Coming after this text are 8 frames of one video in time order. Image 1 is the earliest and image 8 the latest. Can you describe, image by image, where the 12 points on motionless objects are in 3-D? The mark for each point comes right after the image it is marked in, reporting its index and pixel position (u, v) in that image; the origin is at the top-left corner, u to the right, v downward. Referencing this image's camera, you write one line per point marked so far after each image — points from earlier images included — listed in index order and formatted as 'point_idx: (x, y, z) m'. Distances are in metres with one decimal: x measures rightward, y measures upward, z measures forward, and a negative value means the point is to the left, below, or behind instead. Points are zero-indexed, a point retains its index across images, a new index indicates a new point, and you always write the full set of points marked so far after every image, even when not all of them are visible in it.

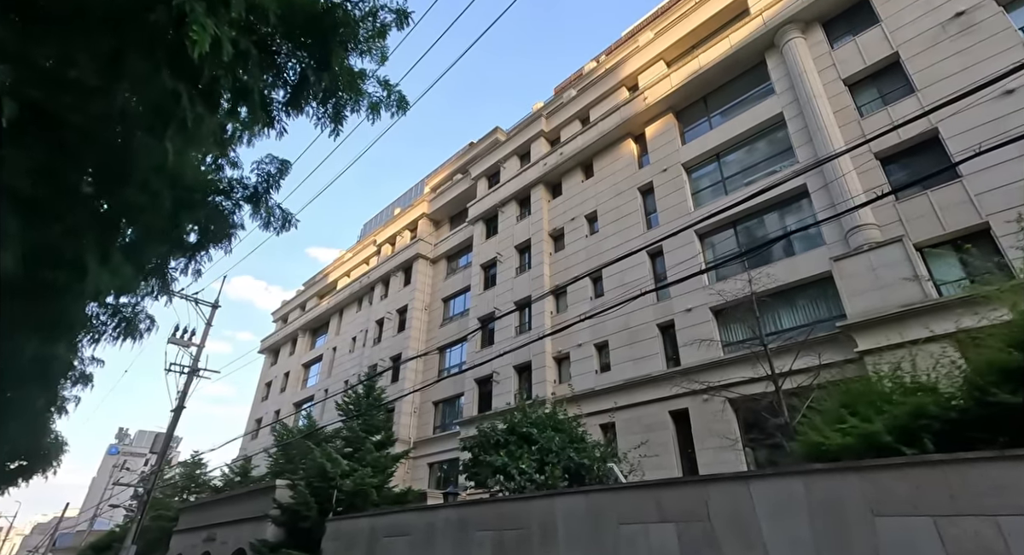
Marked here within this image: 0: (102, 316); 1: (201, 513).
0: (-9.0, -1.0, +11.8) m
1: (-10.6, -8.0, +18.0) m
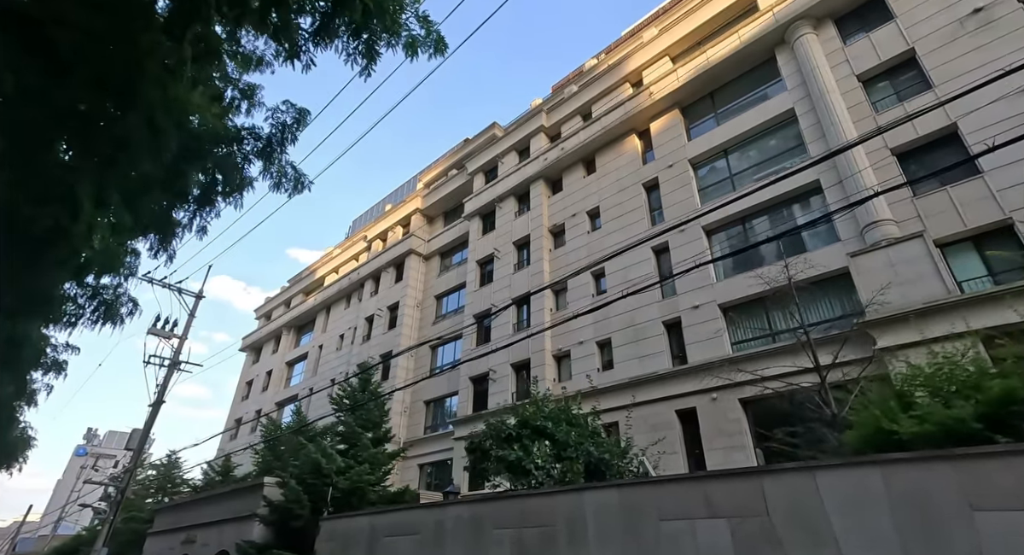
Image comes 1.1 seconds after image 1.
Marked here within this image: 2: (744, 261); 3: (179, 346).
0: (-8.8, -0.5, +11.0) m
1: (-10.7, -7.6, +17.1) m
2: (+6.6, +0.5, +15.5) m
3: (-12.3, -2.6, +19.8) m
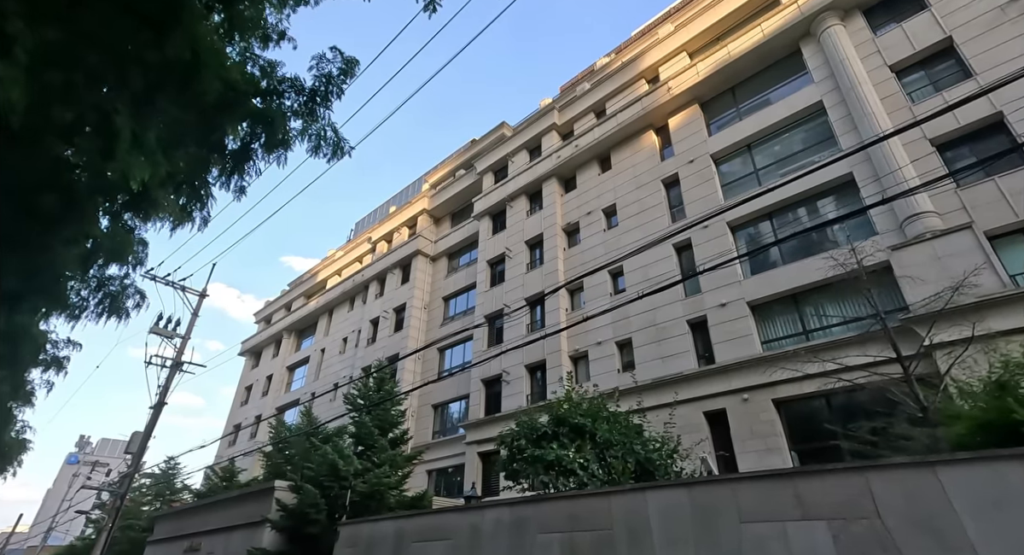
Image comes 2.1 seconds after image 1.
0: (-8.2, -0.3, +10.4) m
1: (-10.2, -7.4, +16.3) m
2: (+7.2, +0.6, +15.0) m
3: (-11.8, -2.5, +19.2) m
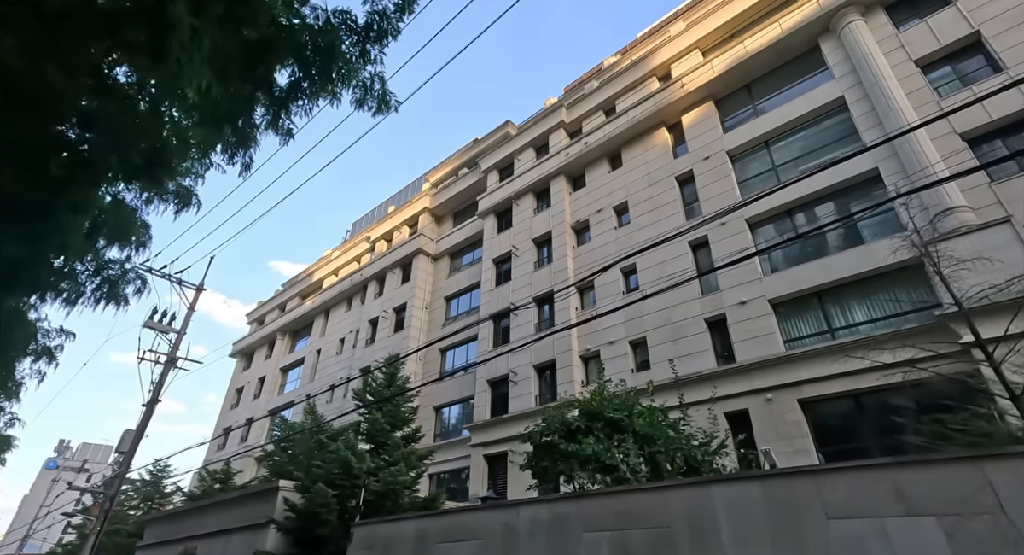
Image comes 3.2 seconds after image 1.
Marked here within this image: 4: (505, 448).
0: (-7.7, 0.0, +9.7) m
1: (-9.9, -7.2, +15.6) m
2: (+7.6, +0.6, +14.6) m
3: (-11.5, -2.2, +18.4) m
4: (-0.2, -6.0, +19.0) m
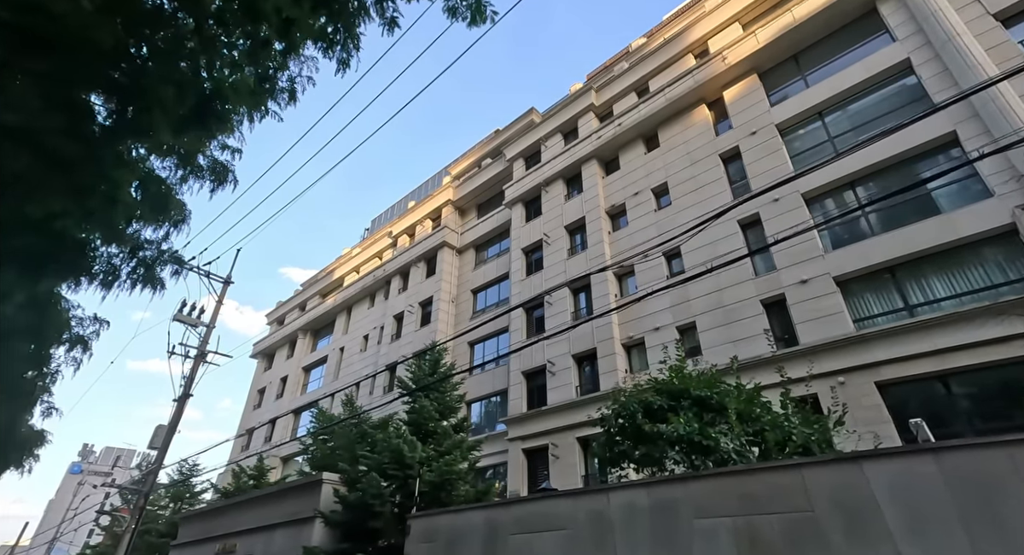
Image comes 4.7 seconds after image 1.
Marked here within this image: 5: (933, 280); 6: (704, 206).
0: (-6.7, +0.4, +9.2) m
1: (-8.6, -6.9, +15.0) m
2: (+8.8, +1.3, +13.7) m
3: (-10.2, -1.9, +17.9) m
4: (+1.1, -5.5, +18.2) m
5: (+9.4, -0.1, +12.0) m
6: (+6.2, +2.3, +17.3) m
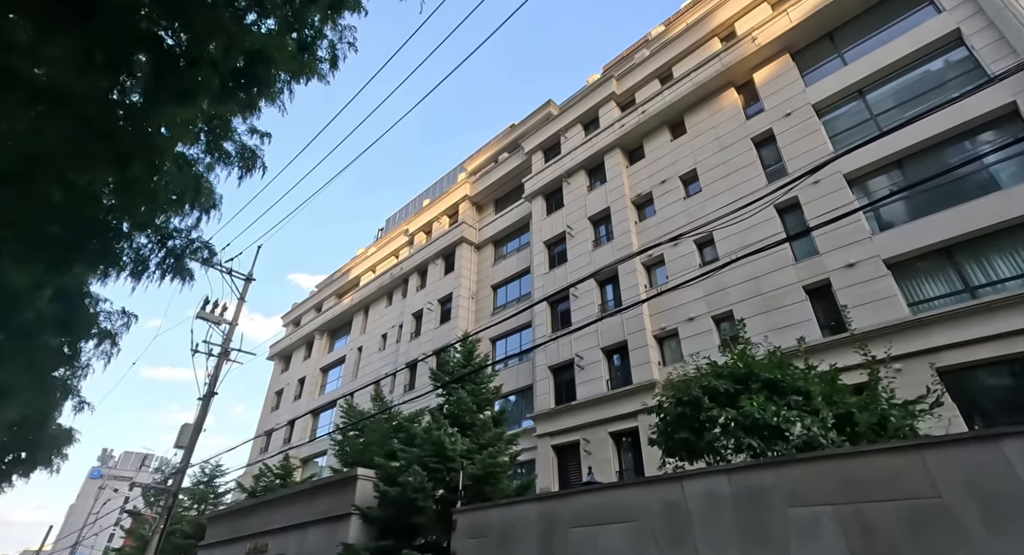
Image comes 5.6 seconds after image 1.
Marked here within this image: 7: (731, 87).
0: (-5.9, +0.5, +8.8) m
1: (-7.6, -6.7, +14.7) m
2: (+9.6, +1.7, +13.1) m
3: (-9.3, -1.8, +17.6) m
4: (+2.1, -5.2, +17.7) m
5: (+10.2, +0.4, +11.3) m
6: (+7.0, +2.7, +16.8) m
7: (+7.7, +6.7, +19.0) m
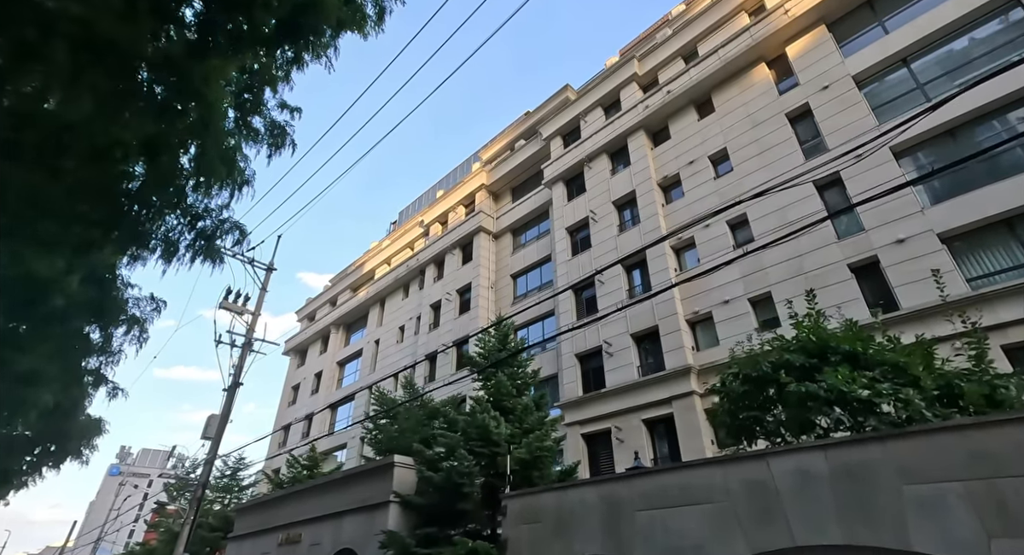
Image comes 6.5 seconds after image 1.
0: (-5.2, +0.8, +8.5) m
1: (-6.7, -6.4, +14.4) m
2: (+10.3, +2.3, +12.5) m
3: (-8.4, -1.5, +17.4) m
4: (+3.1, -4.7, +17.3) m
5: (+10.9, +1.0, +10.7) m
6: (+7.8, +3.3, +16.2) m
7: (+8.5, +7.3, +18.4) m
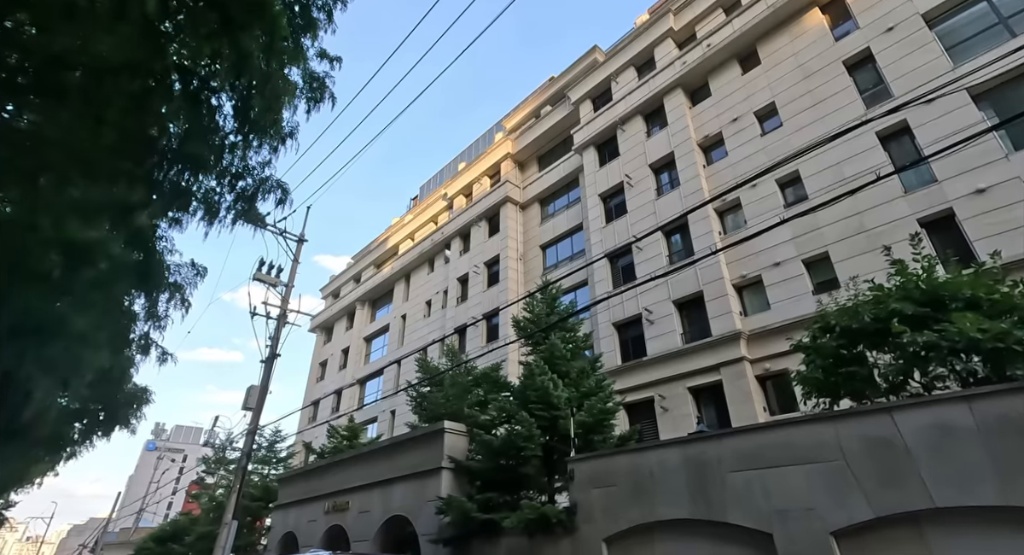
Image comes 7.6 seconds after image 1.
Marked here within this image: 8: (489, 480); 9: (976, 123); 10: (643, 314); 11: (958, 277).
0: (-4.3, +1.4, +8.0) m
1: (-5.5, -5.5, +14.3) m
2: (+11.3, +3.3, +11.5) m
3: (-7.2, -0.5, +17.1) m
4: (+4.3, -3.6, +16.8) m
5: (+11.9, +1.9, +9.8) m
6: (+8.9, +4.4, +15.2) m
7: (+9.6, +8.6, +17.2) m
8: (-0.6, -3.4, +8.8) m
9: (+10.6, +3.5, +12.3) m
10: (+4.4, -1.2, +18.1) m
11: (+5.1, 0.0, +6.3) m
